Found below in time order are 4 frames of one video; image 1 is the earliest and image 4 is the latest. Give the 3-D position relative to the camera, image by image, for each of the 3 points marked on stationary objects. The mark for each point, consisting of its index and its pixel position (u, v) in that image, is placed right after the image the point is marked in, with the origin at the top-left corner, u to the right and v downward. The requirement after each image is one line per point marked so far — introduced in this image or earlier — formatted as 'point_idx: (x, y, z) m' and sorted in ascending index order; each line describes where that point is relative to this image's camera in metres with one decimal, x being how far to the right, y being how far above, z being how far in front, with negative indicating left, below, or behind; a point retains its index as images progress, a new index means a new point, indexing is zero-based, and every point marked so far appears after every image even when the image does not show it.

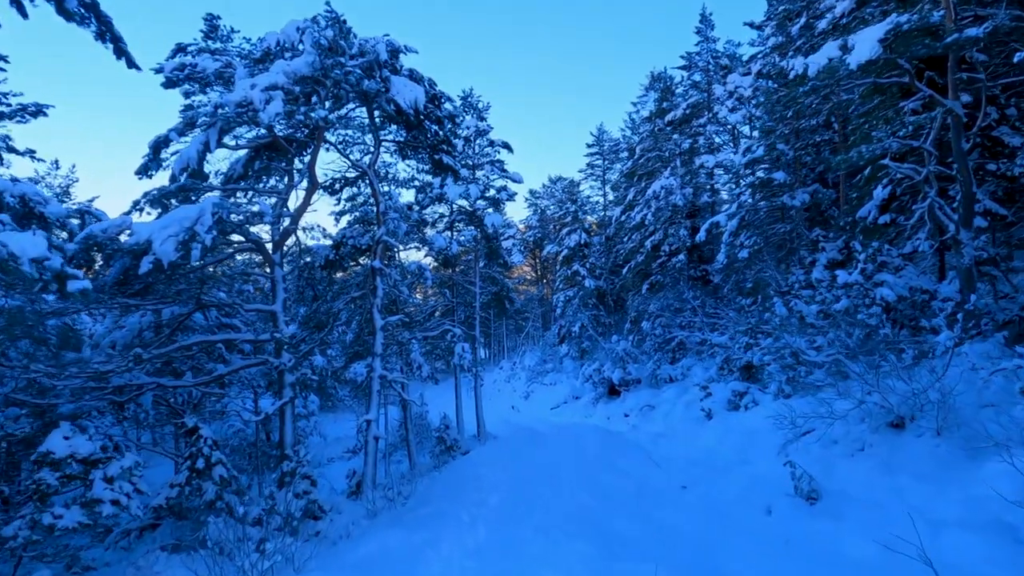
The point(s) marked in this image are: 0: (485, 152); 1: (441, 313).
0: (-0.7, +3.6, +18.0) m
1: (-2.0, -0.7, +19.5) m
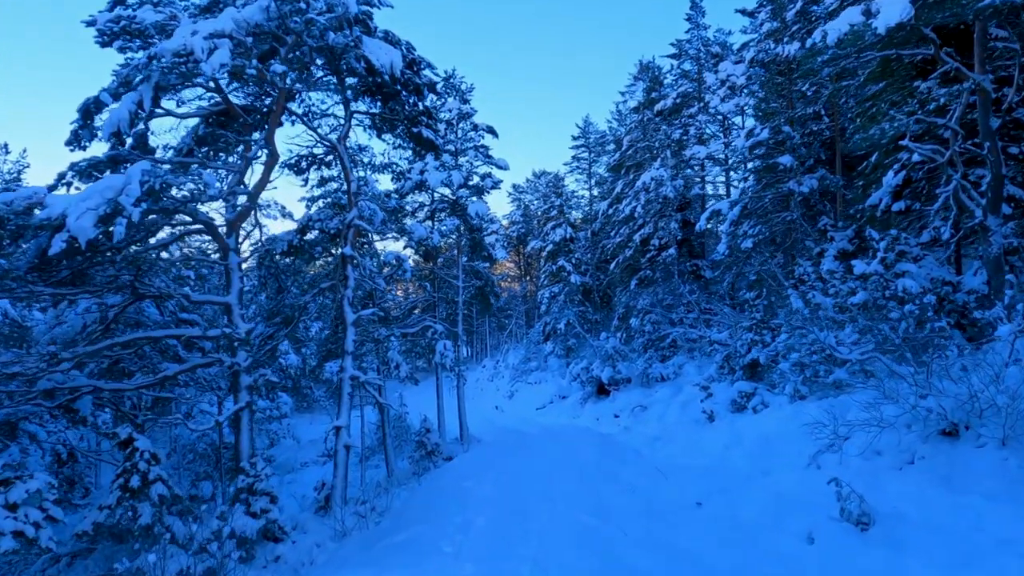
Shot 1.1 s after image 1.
0: (-1.1, +3.7, +16.9) m
1: (-2.4, -0.6, +18.4) m
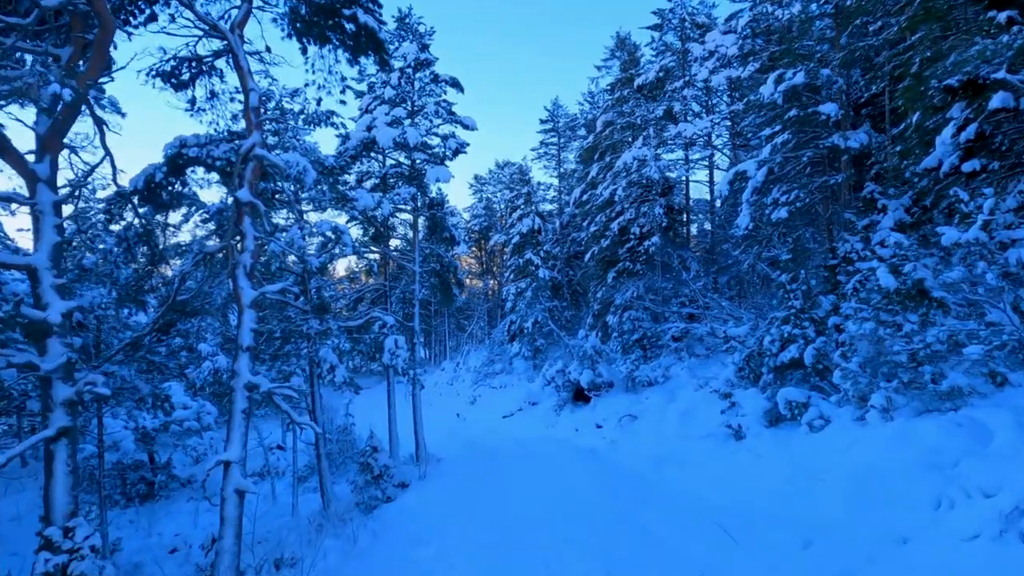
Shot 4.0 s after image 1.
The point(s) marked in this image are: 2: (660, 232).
0: (-1.7, +4.0, +13.9) m
1: (-3.2, -0.3, +15.3) m
2: (+4.1, +1.6, +19.2) m
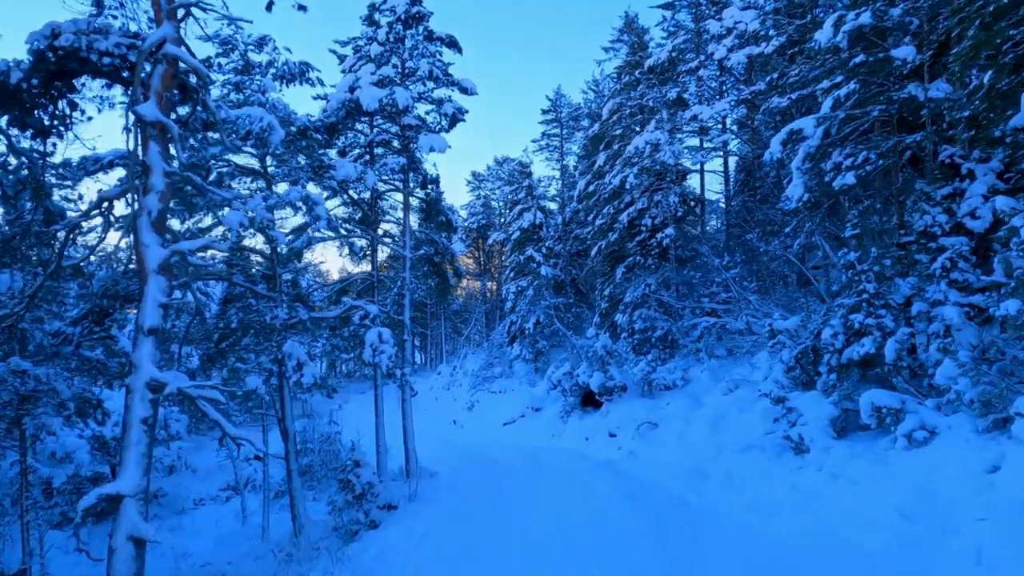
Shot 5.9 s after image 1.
0: (-1.6, +4.2, +12.1) m
1: (-3.1, -0.1, +13.4) m
2: (+4.2, +1.8, +17.4) m
